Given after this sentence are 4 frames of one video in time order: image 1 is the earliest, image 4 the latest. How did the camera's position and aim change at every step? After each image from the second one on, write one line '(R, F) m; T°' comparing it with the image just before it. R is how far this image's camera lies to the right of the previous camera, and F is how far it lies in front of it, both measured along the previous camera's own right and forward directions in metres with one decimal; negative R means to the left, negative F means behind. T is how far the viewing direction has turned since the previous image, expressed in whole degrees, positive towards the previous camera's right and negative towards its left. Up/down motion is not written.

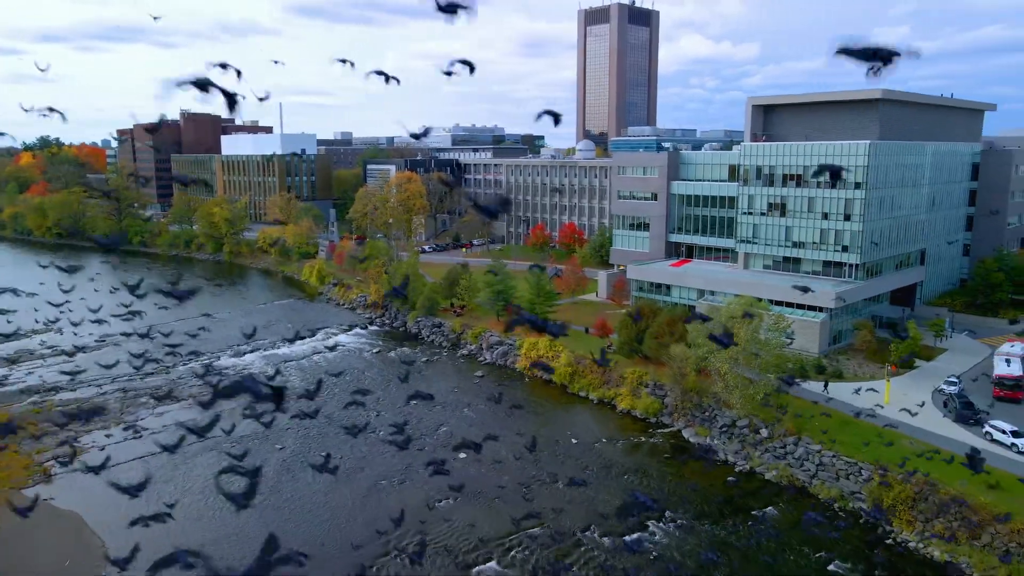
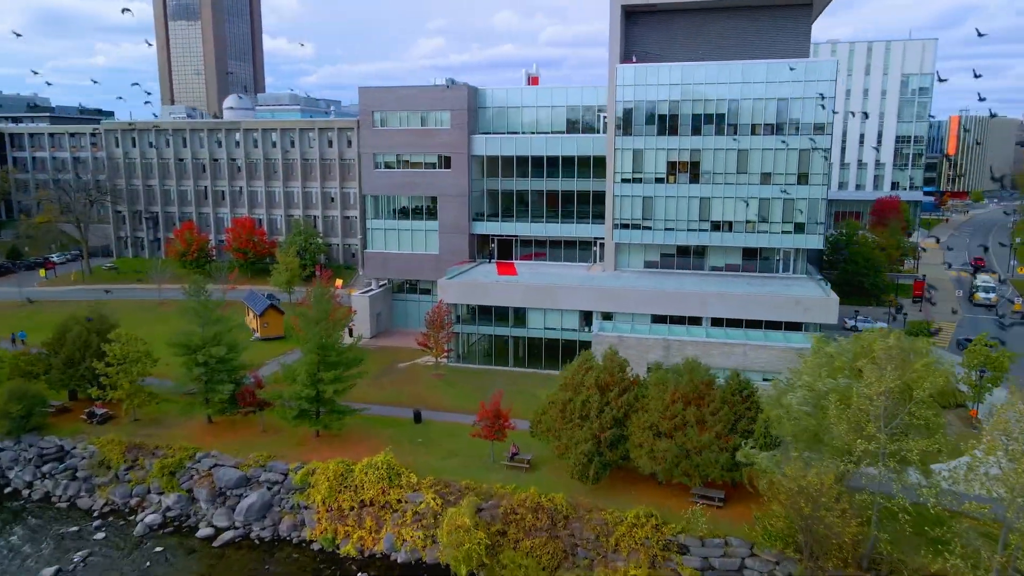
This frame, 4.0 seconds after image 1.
(-4.6, +24.0) m; +32°
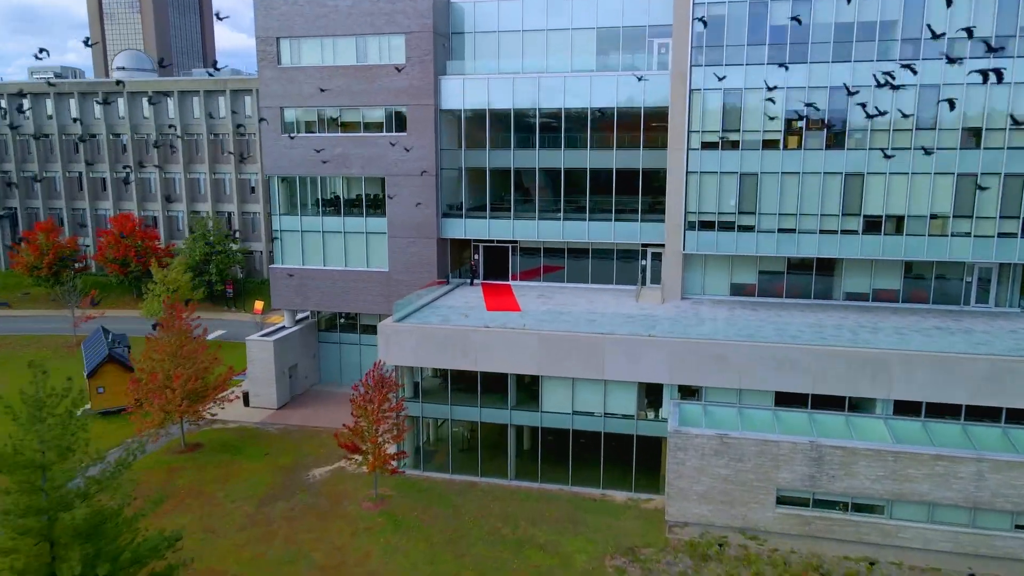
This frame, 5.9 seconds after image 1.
(-0.4, +12.2) m; +1°
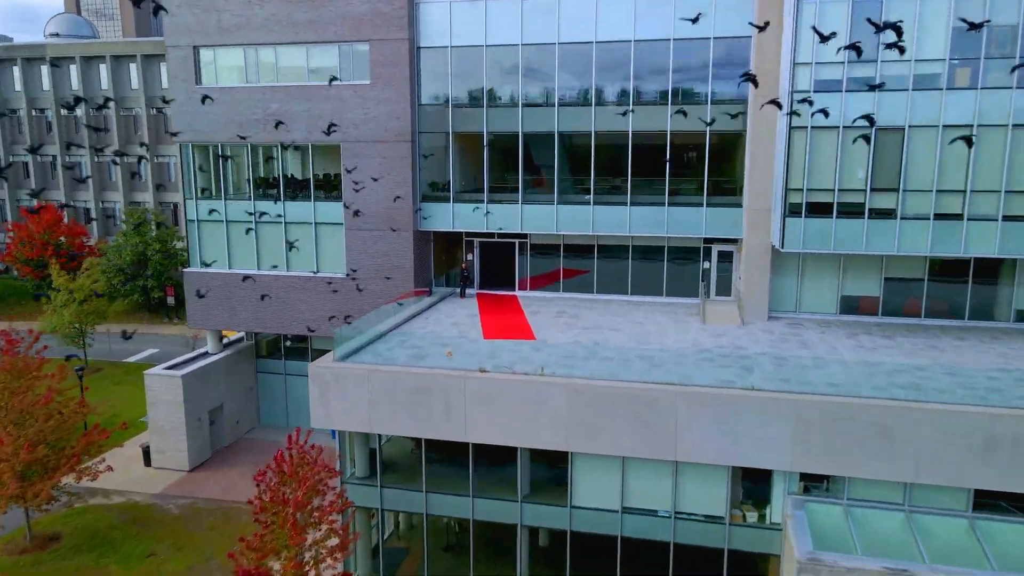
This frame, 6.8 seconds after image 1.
(-0.1, +5.7) m; 0°
